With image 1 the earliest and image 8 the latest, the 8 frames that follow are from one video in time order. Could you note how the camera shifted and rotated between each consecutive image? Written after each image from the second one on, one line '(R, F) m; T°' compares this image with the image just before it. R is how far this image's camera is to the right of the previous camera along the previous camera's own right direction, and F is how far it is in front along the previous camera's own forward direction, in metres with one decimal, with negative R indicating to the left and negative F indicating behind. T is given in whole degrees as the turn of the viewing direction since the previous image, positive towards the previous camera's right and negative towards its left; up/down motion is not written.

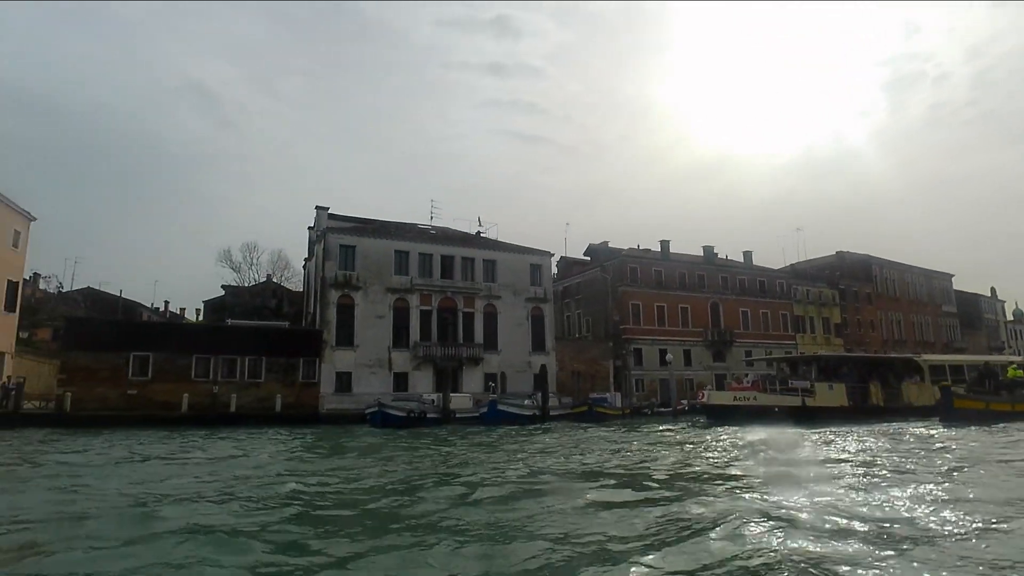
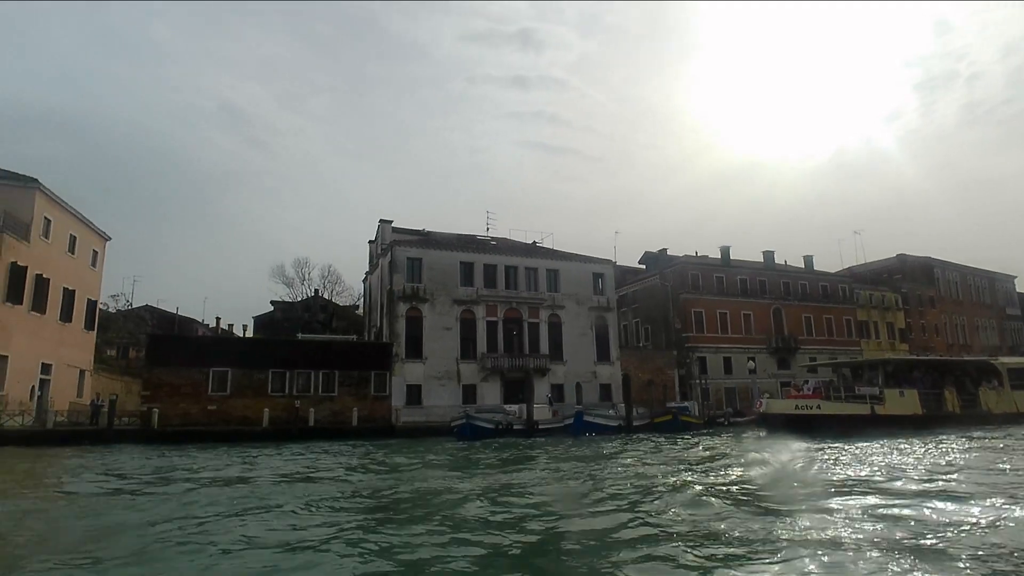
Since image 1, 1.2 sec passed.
(-2.2, +0.2) m; -2°
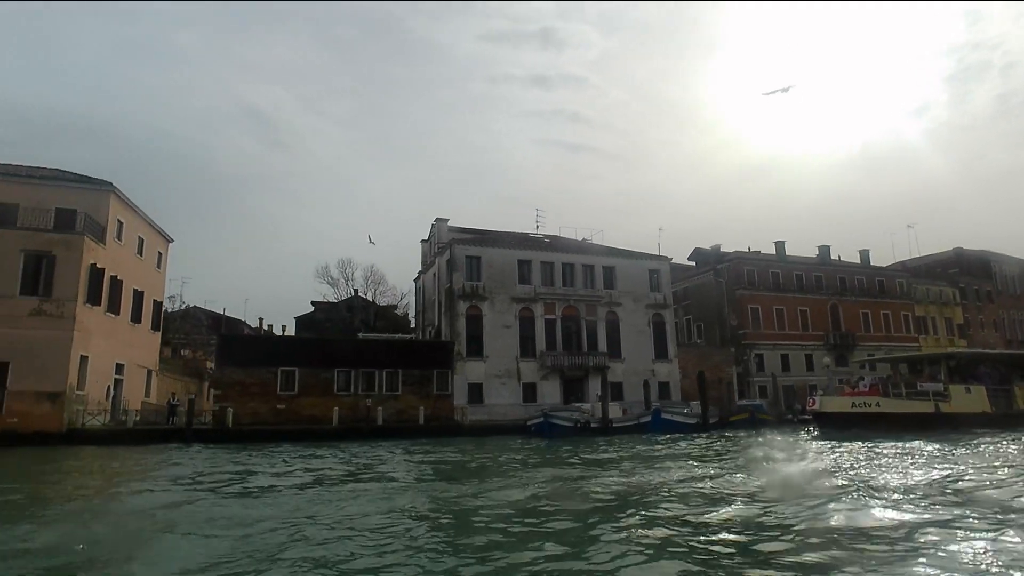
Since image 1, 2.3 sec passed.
(-2.0, +0.2) m; -2°
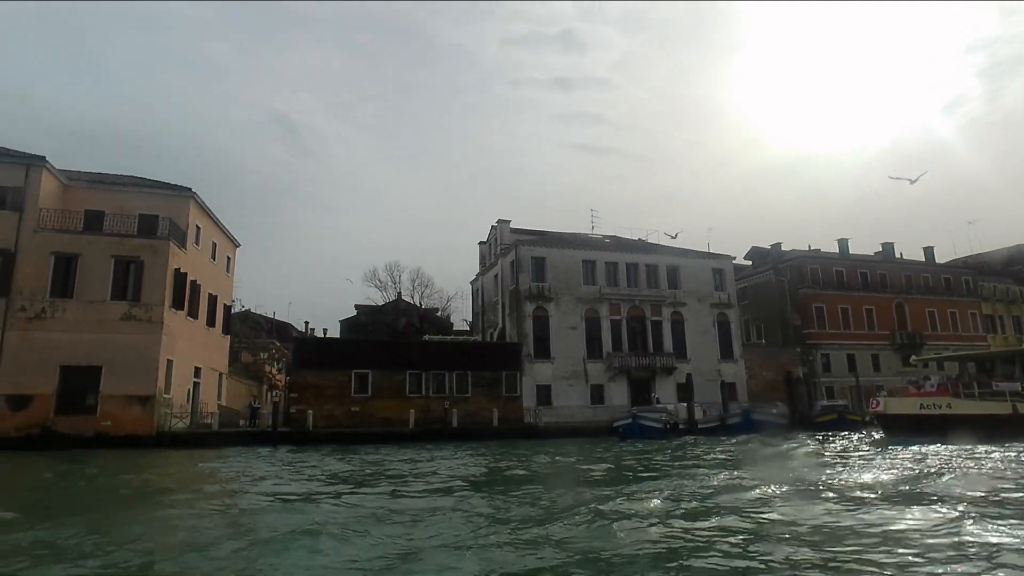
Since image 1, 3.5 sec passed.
(-2.3, +0.2) m; -2°
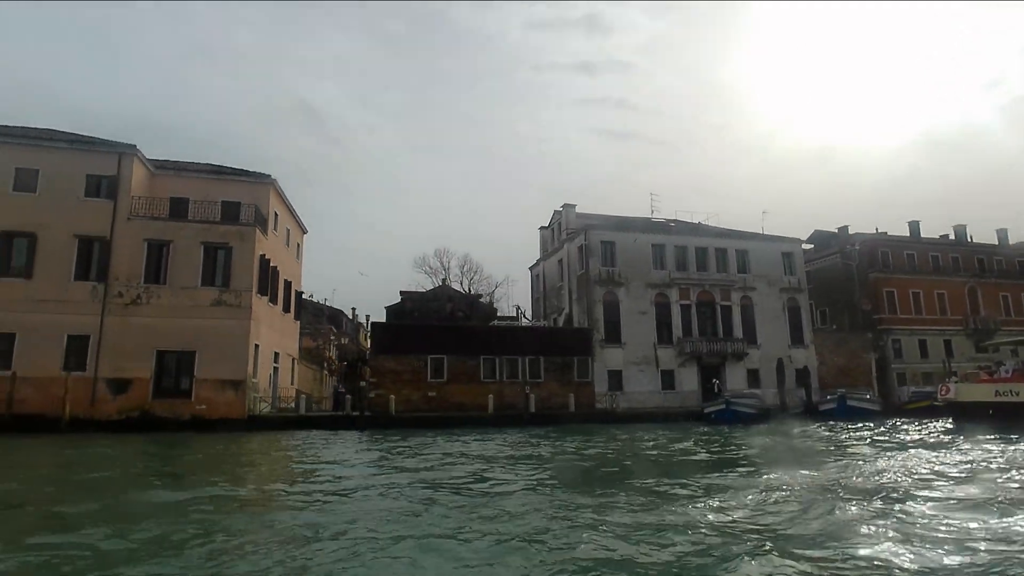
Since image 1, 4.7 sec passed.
(-2.4, +0.1) m; -2°
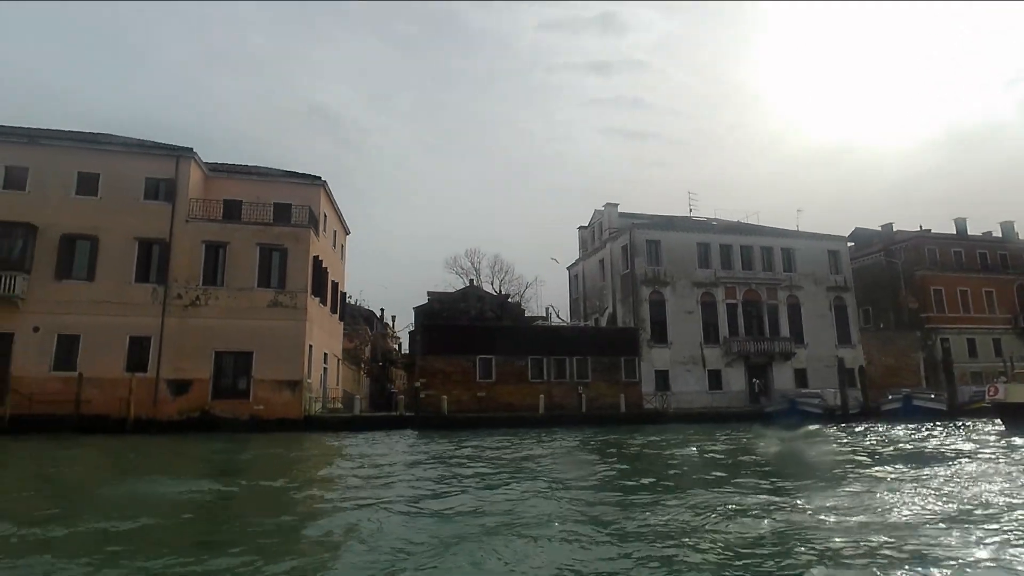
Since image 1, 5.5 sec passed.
(-1.6, +0.1) m; -1°
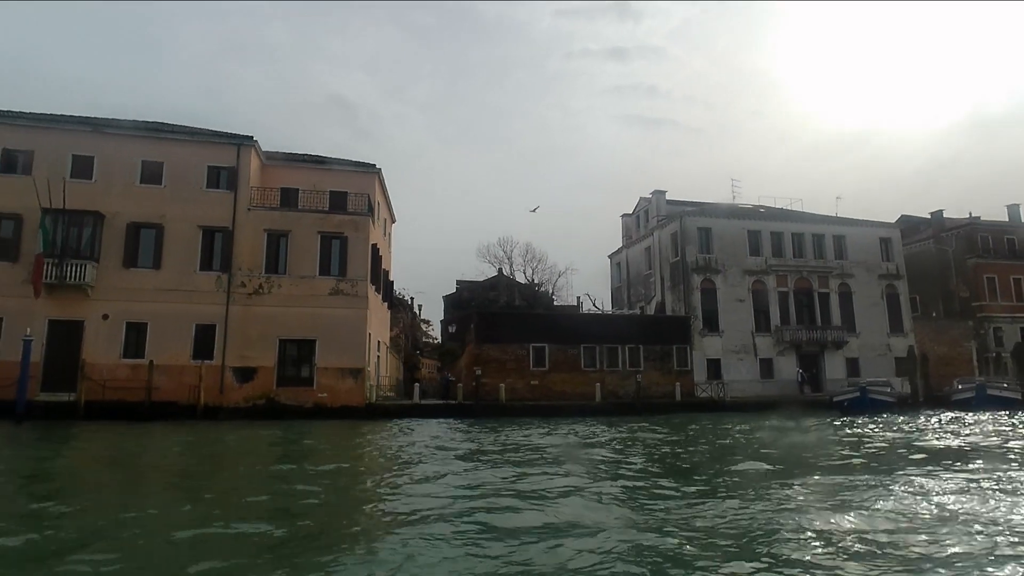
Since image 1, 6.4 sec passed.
(-1.9, +0.1) m; -1°
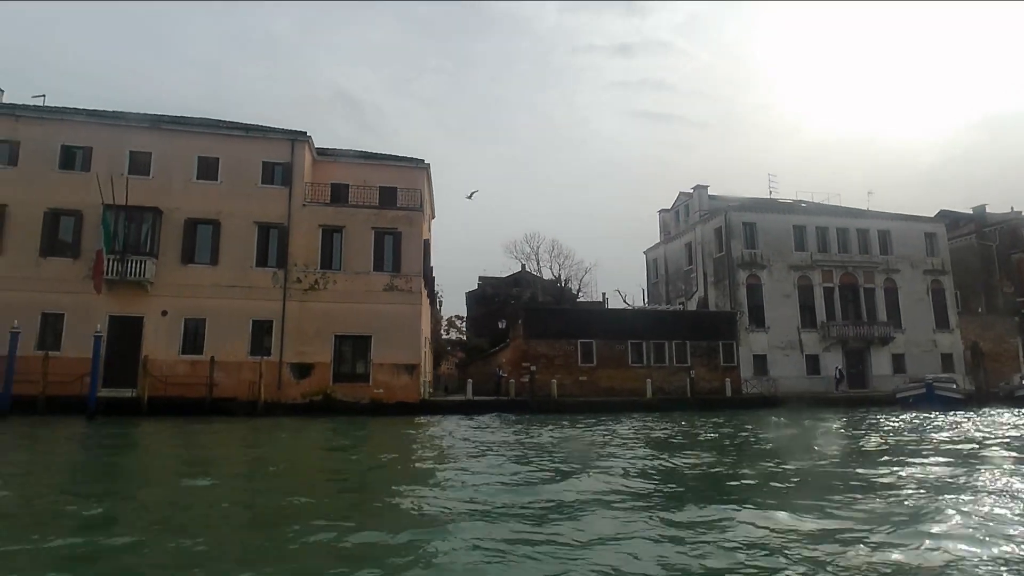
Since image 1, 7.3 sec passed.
(-1.9, +0.1) m; -1°
